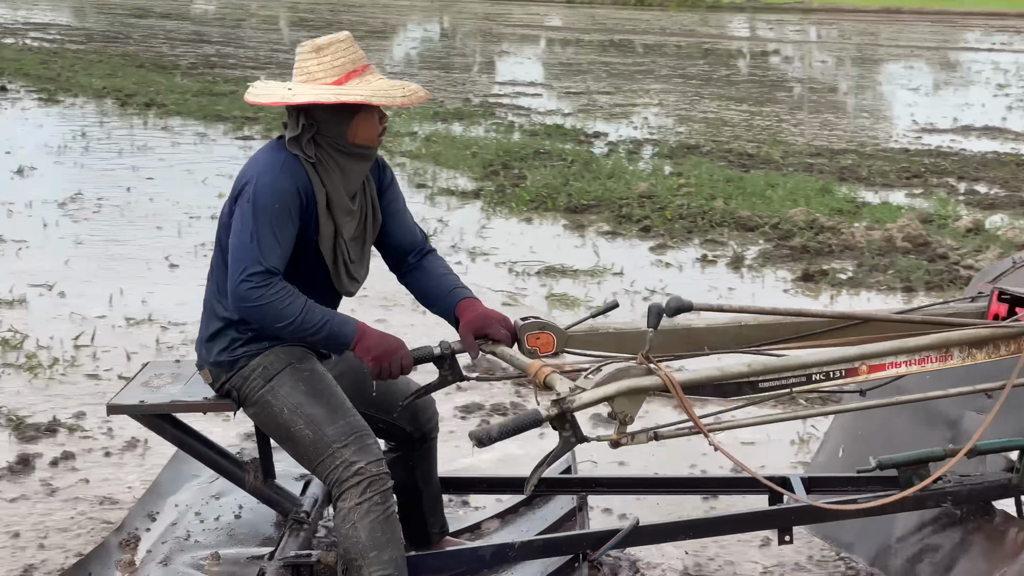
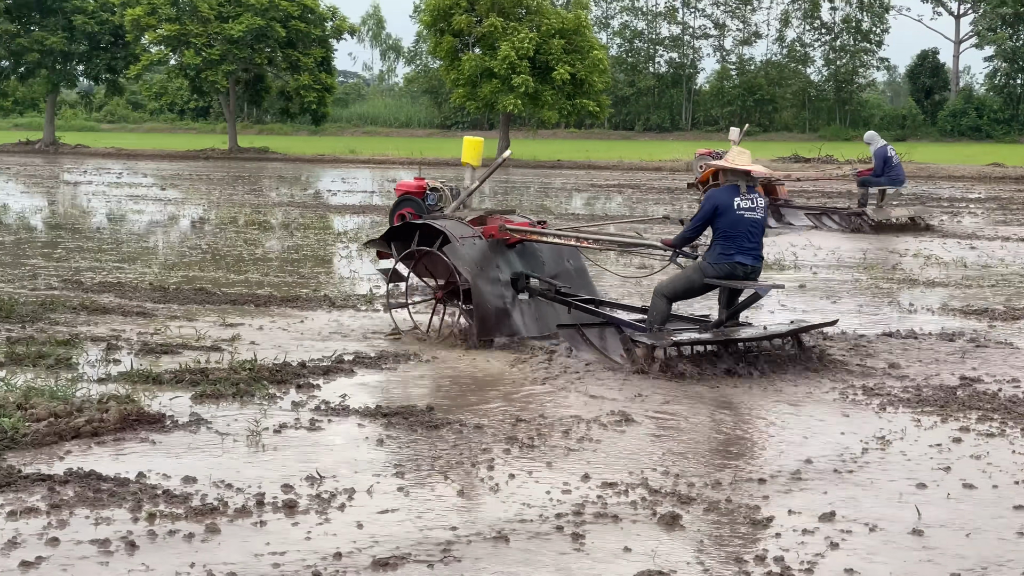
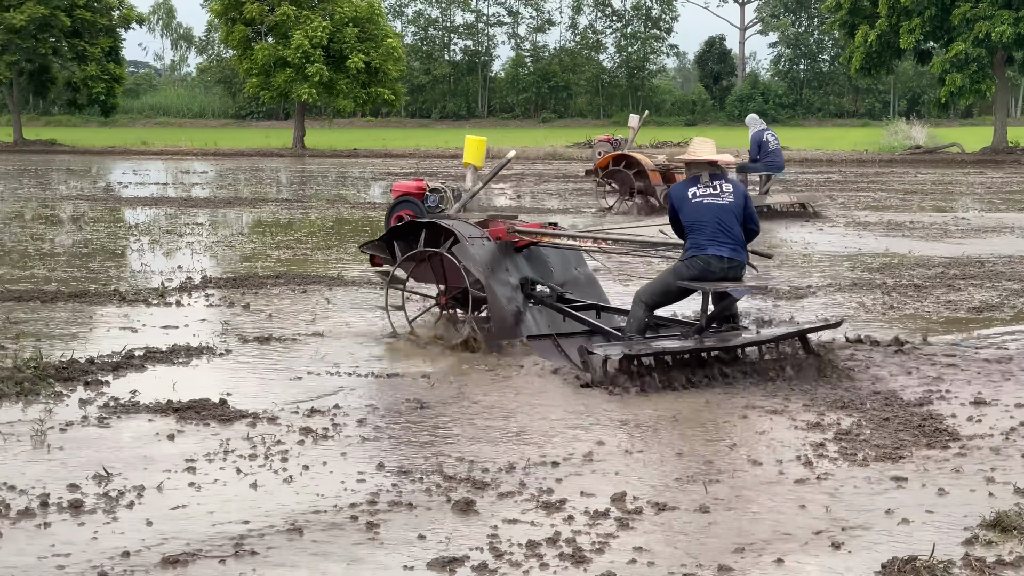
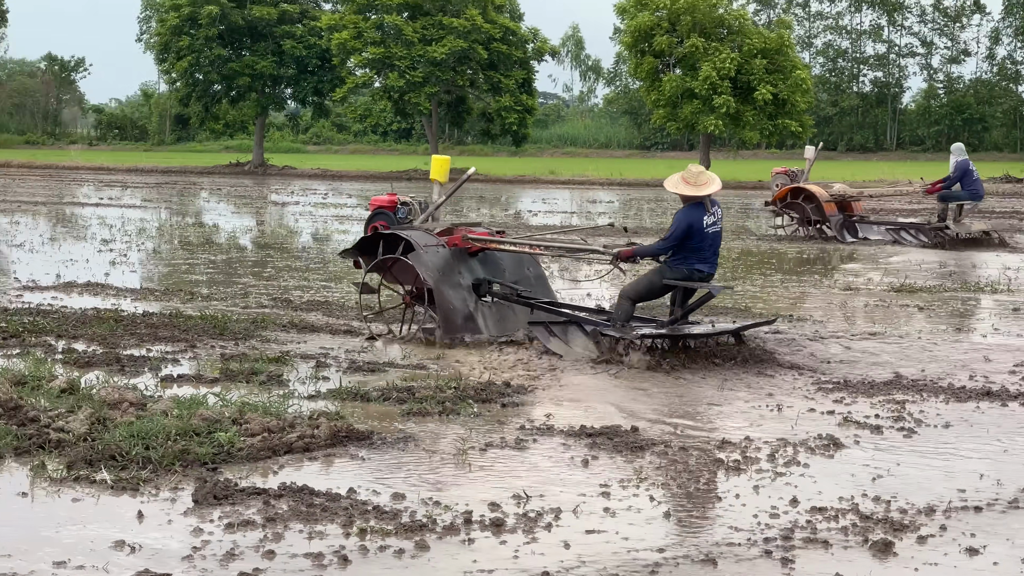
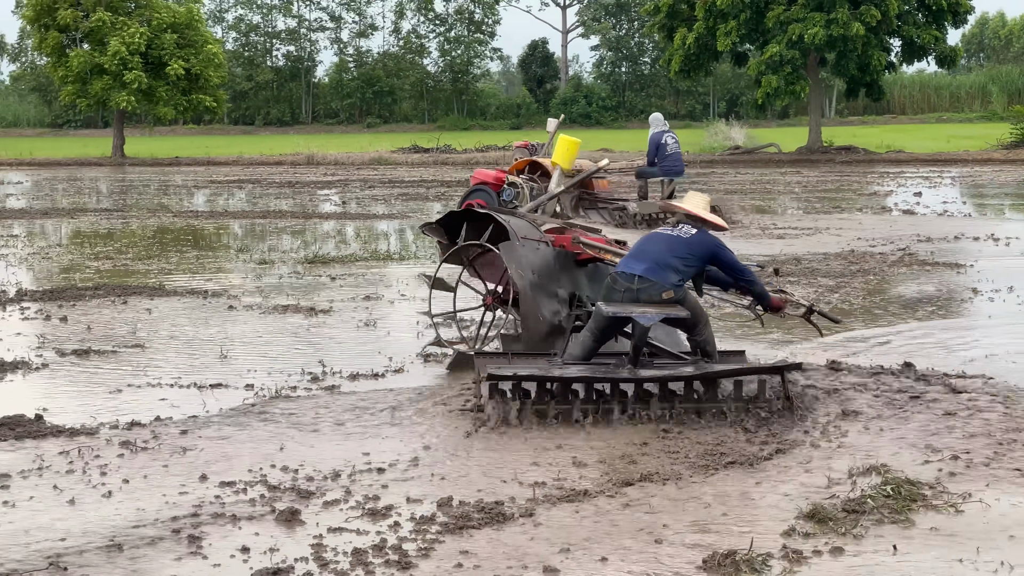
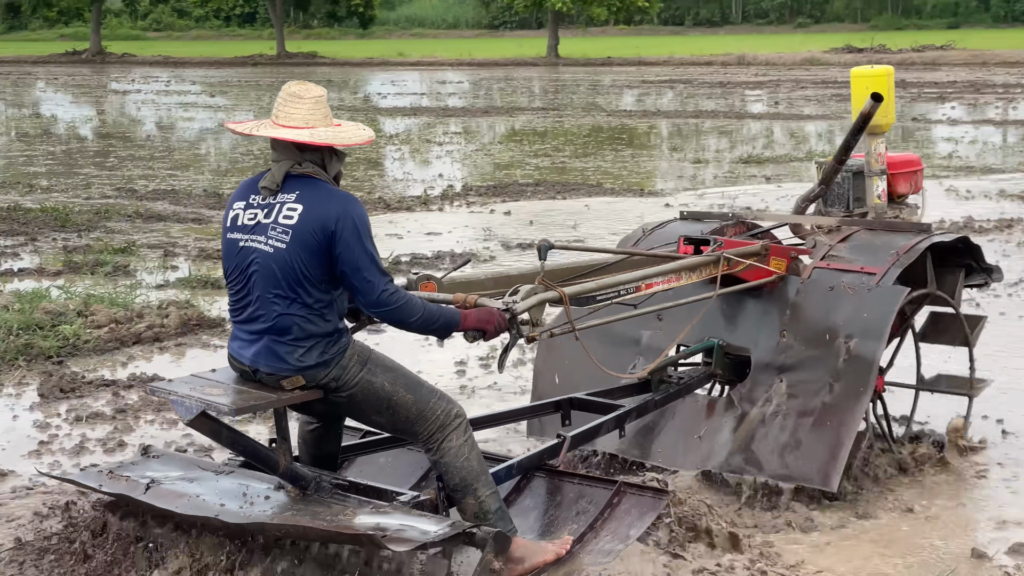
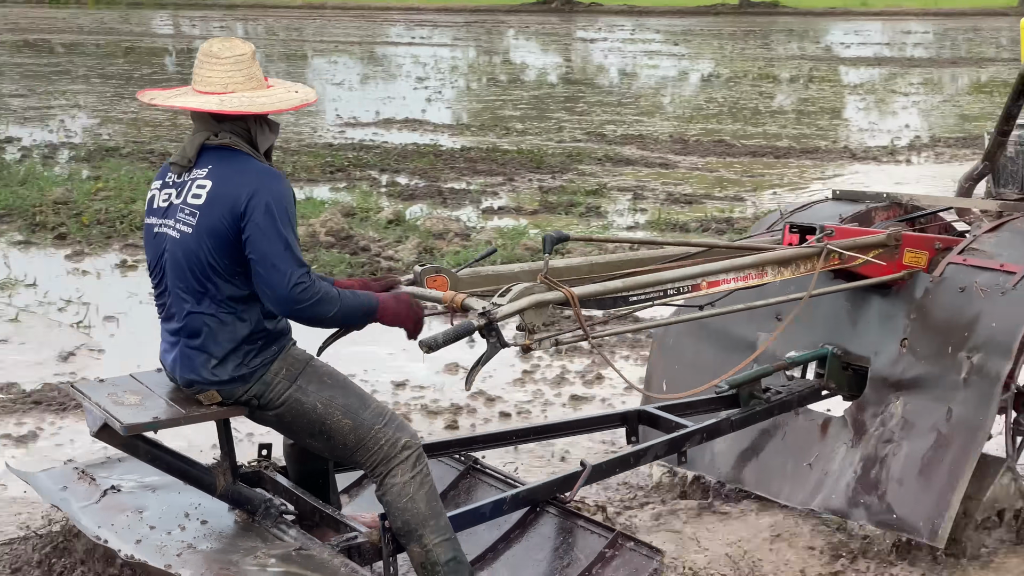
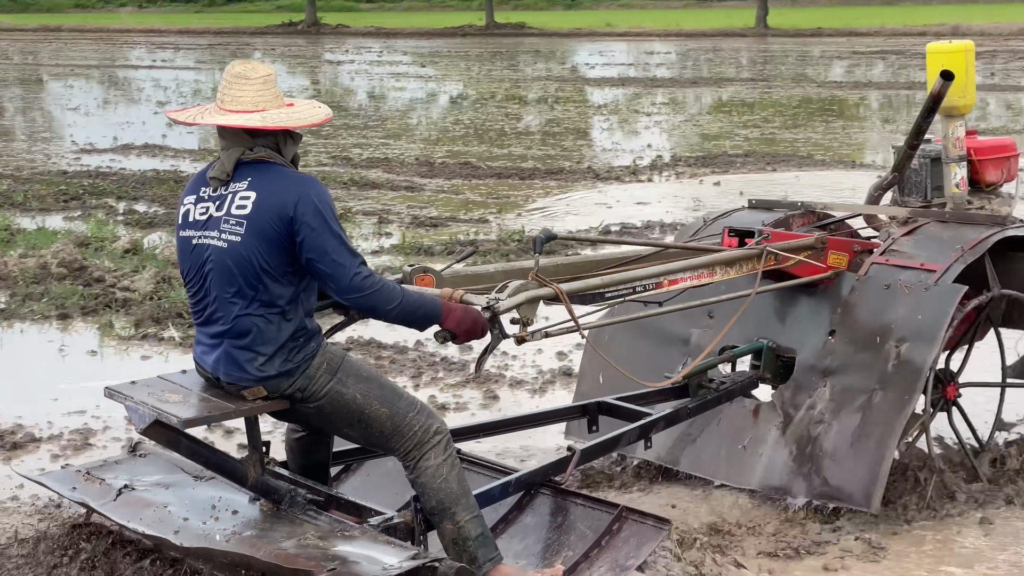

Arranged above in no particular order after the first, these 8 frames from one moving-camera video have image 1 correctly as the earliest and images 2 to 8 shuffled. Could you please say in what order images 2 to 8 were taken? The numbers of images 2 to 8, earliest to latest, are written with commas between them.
7, 8, 6, 5, 3, 2, 4
